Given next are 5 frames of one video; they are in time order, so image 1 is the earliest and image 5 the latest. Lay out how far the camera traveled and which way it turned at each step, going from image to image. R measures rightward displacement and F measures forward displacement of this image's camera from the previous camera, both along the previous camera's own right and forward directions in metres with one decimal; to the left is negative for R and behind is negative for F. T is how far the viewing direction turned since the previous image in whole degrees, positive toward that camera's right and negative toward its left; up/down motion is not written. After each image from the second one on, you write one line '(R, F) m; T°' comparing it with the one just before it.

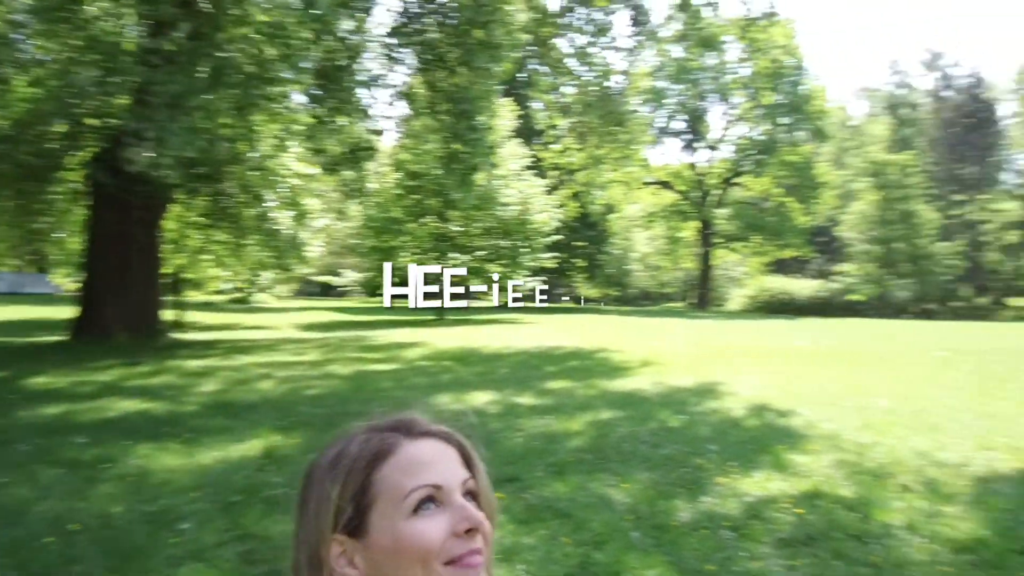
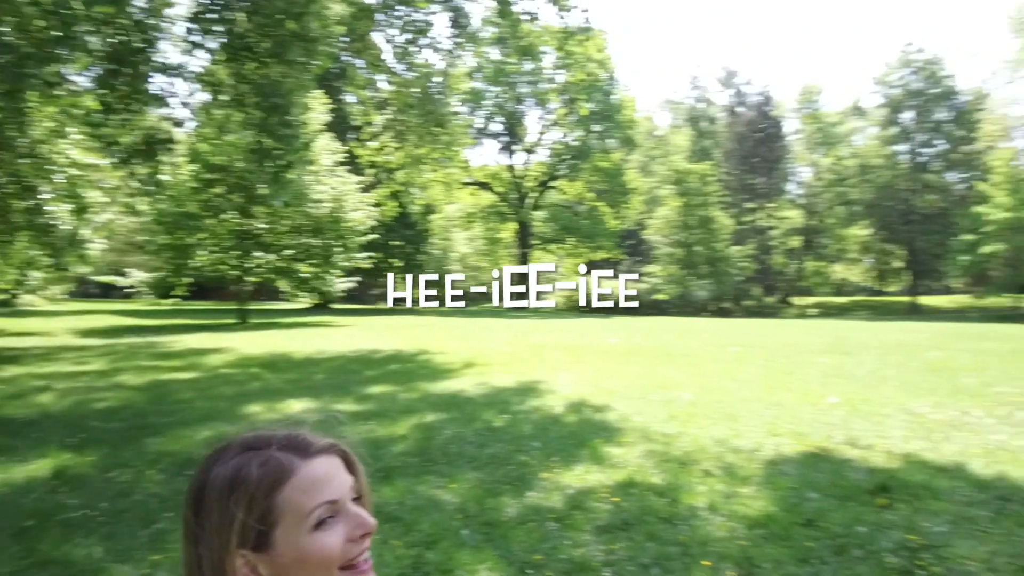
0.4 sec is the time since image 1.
(-0.1, -0.2) m; +12°
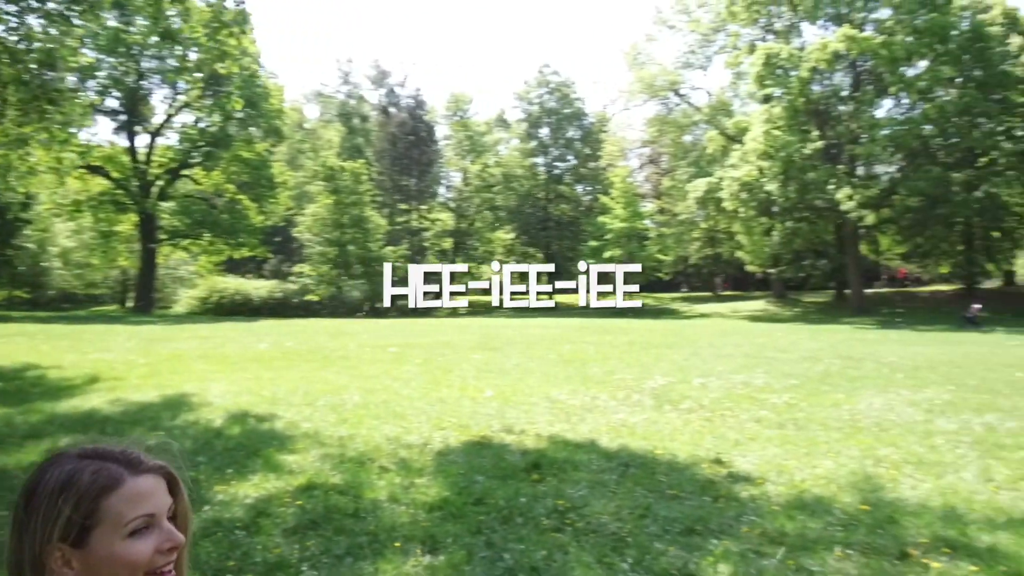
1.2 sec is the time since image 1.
(-0.3, -0.5) m; +23°
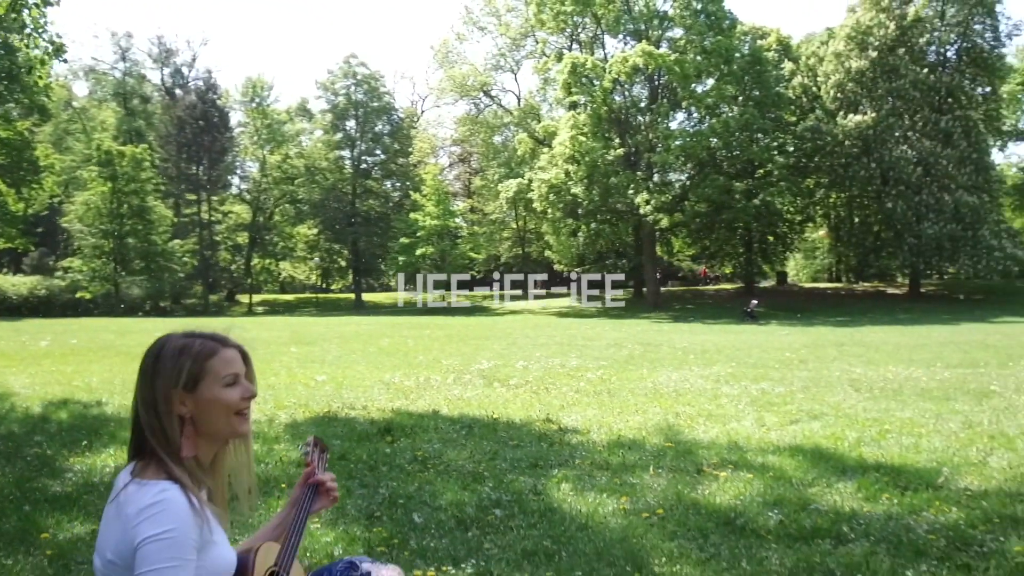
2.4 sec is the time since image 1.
(-0.4, -0.8) m; +13°
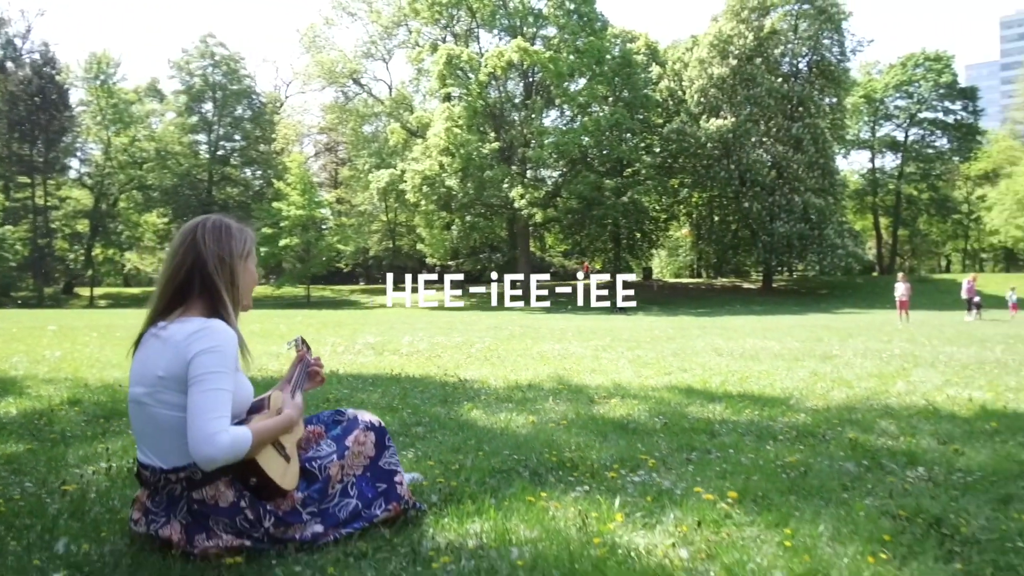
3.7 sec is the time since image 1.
(-0.3, -0.6) m; +9°
